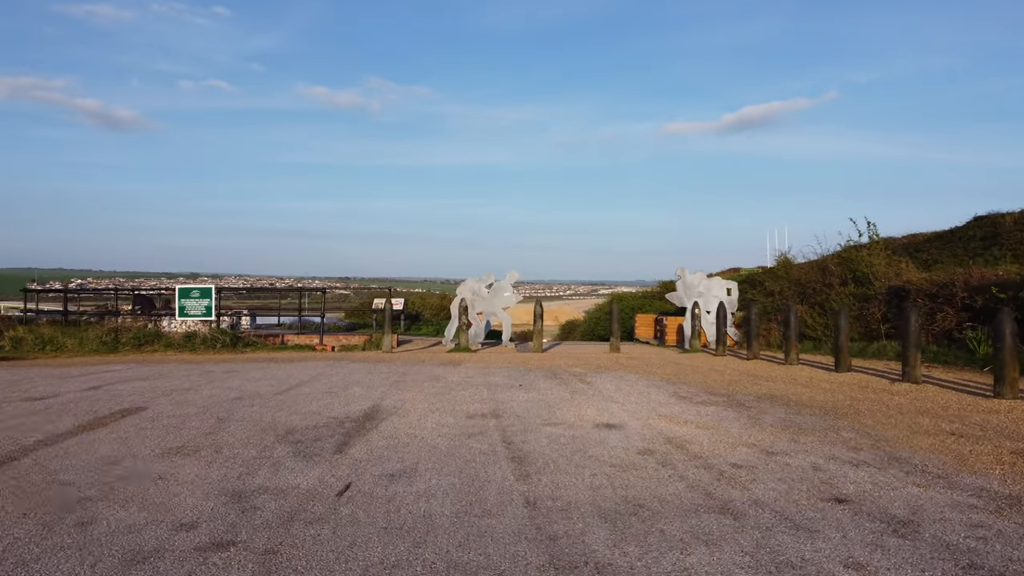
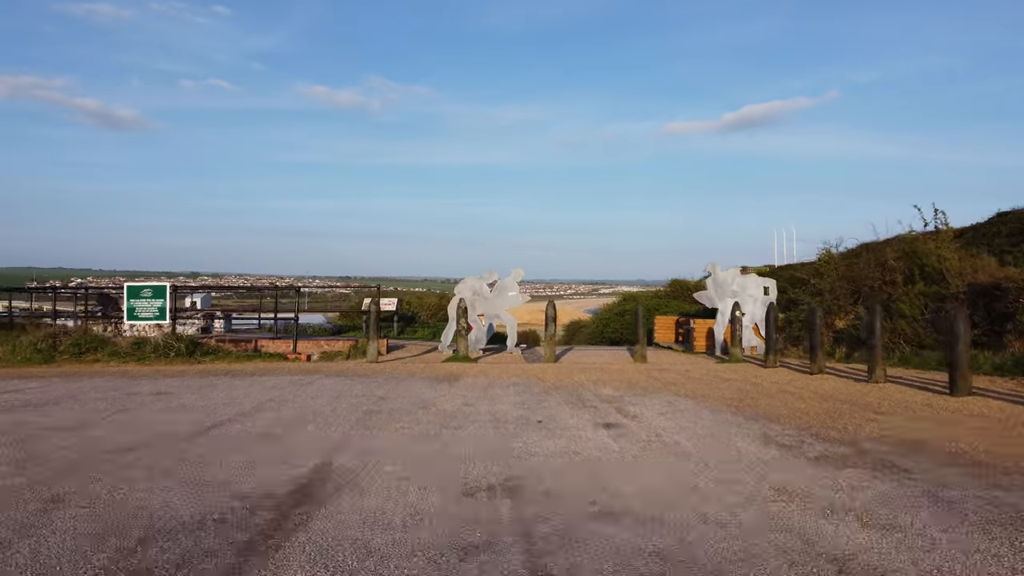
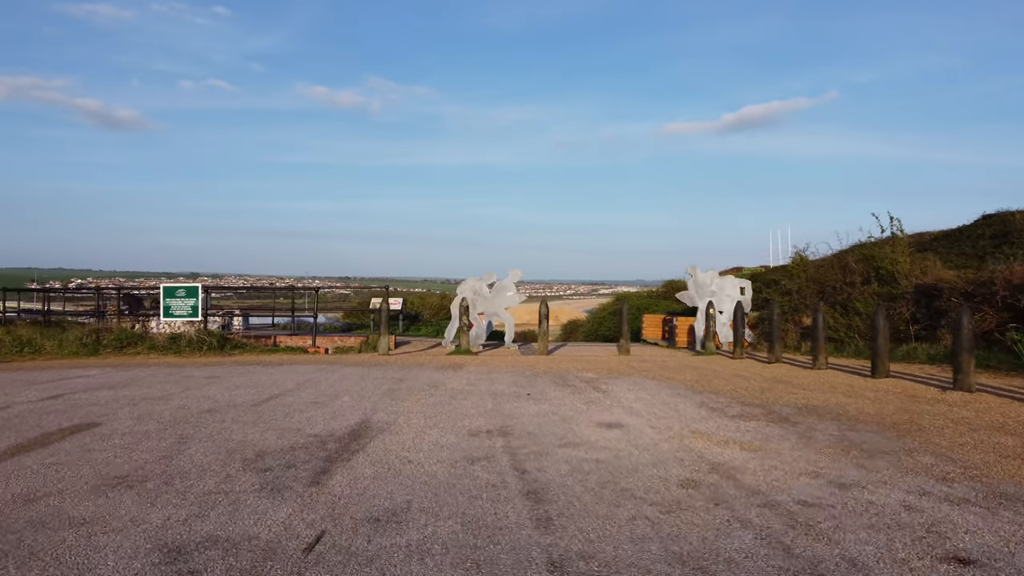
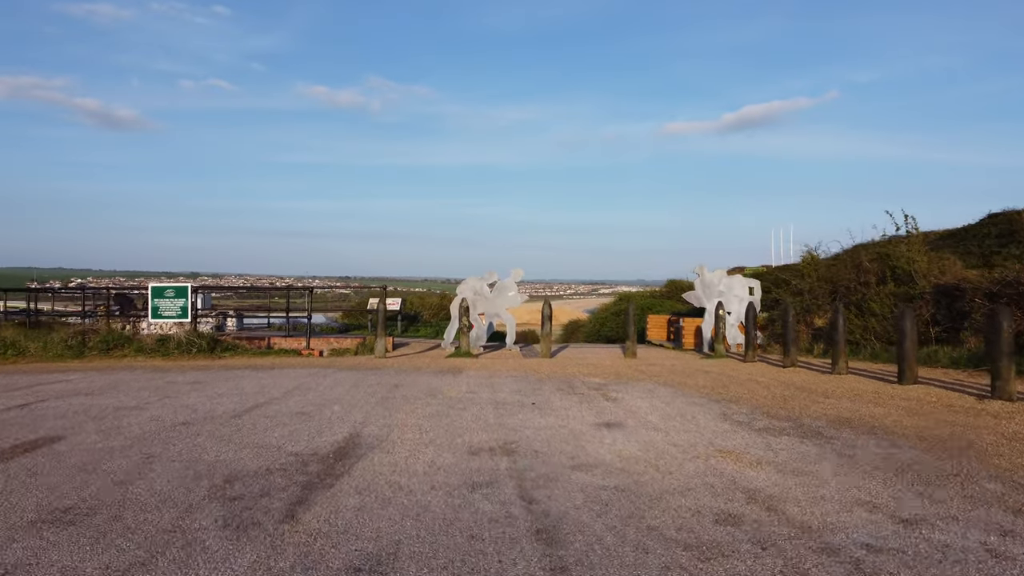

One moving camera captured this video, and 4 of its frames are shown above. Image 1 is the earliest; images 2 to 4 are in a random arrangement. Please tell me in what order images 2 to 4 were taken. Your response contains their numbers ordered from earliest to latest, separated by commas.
3, 4, 2
